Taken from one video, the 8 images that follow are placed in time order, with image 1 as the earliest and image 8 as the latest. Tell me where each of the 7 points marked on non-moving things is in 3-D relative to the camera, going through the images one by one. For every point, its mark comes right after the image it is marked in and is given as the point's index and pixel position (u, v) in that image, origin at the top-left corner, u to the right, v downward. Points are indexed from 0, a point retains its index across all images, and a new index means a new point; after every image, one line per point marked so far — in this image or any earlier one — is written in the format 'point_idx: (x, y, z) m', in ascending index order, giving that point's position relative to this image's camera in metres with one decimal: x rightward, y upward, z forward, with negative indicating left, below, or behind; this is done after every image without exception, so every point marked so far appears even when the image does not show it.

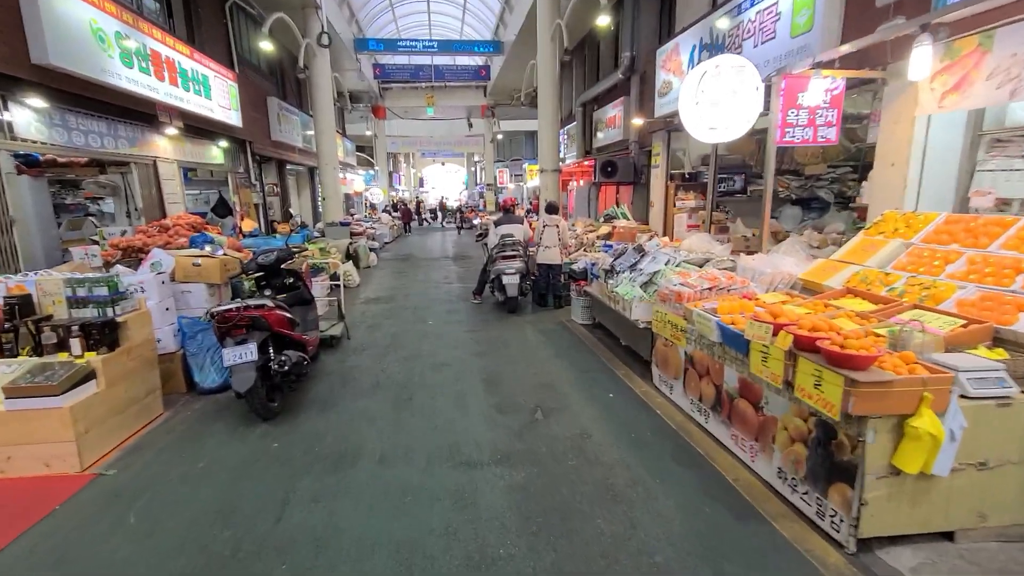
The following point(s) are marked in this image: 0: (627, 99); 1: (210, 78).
0: (+2.6, +4.3, +11.4) m
1: (-4.9, +3.4, +8.2) m
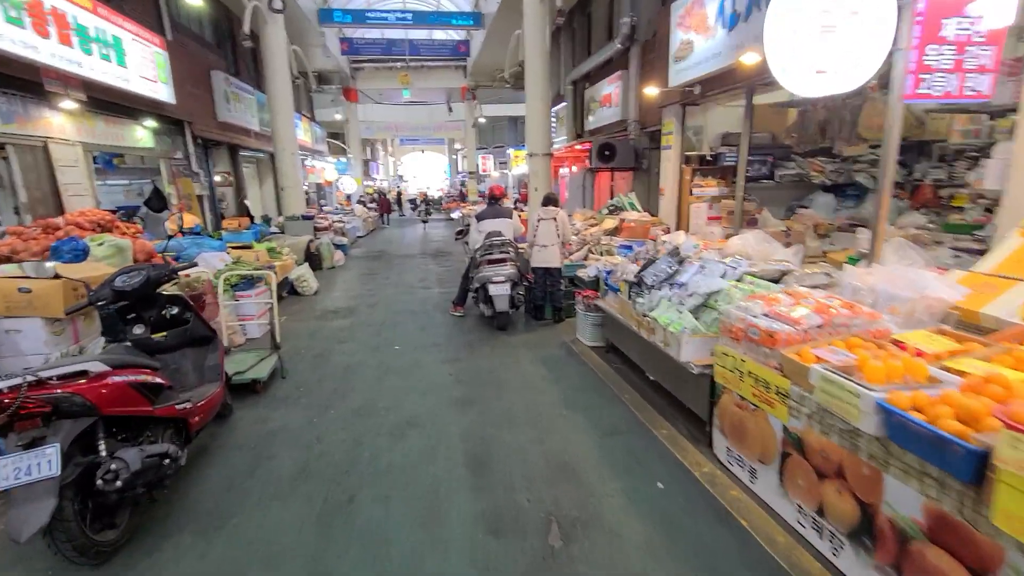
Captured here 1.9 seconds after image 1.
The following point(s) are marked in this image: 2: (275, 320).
0: (+2.3, +4.3, +10.0) m
1: (-5.1, +3.3, +6.6) m
2: (-2.0, -0.3, +4.1) m
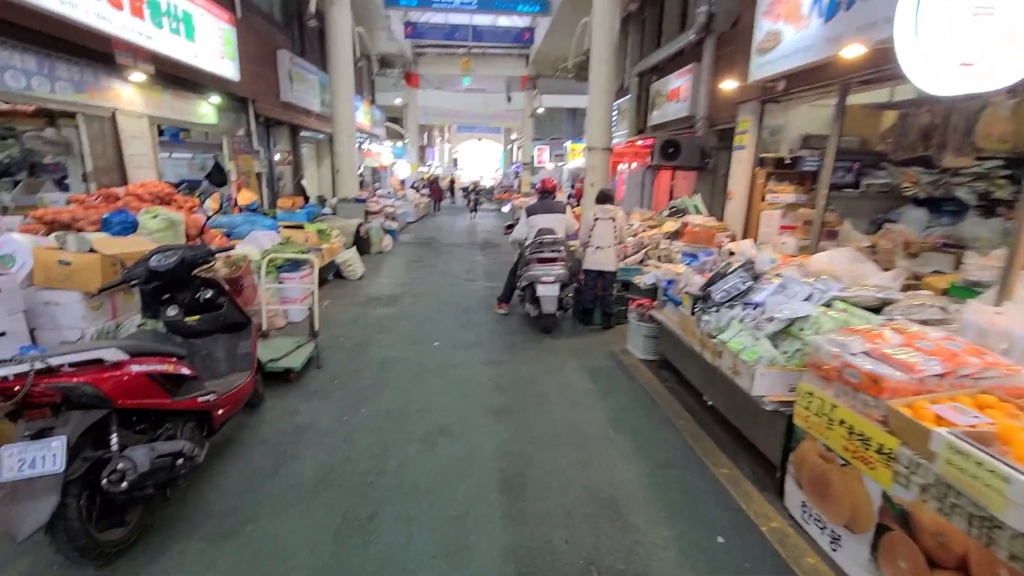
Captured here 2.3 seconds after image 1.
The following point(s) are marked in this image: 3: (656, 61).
0: (+3.5, +4.2, +9.4) m
1: (-4.2, +3.6, +6.7) m
2: (-1.6, -0.1, +4.0) m
3: (+3.3, +5.2, +11.4) m
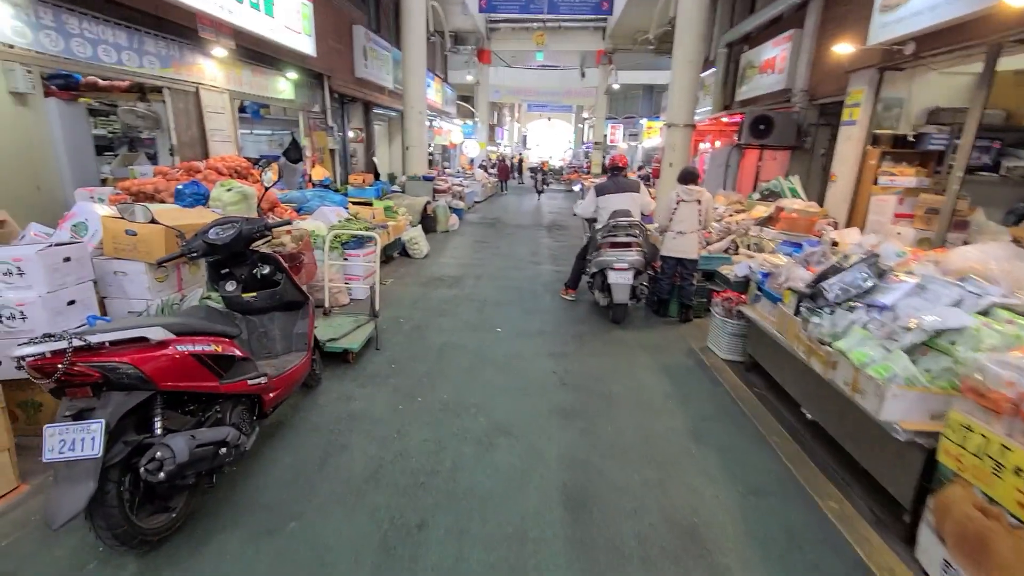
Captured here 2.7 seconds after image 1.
0: (+4.8, +4.3, +8.5) m
1: (-3.2, +4.0, +6.8) m
2: (-1.1, 0.0, +3.9) m
3: (+4.9, +5.4, +10.4) m
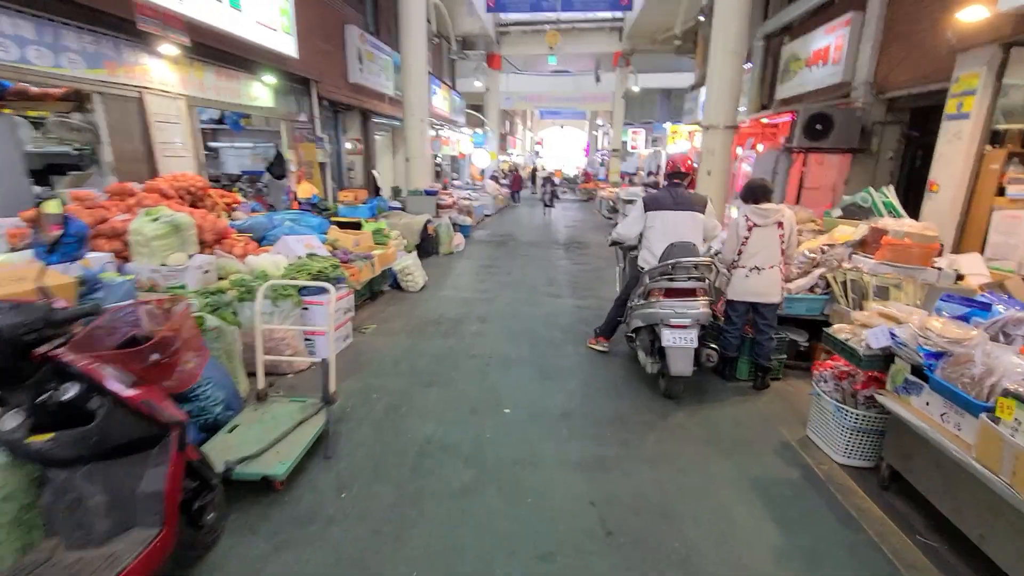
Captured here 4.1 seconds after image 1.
0: (+5.0, +3.9, +7.2) m
1: (-3.1, +3.5, +5.8) m
2: (-1.0, -0.4, +2.8) m
3: (+5.1, +5.0, +9.2) m
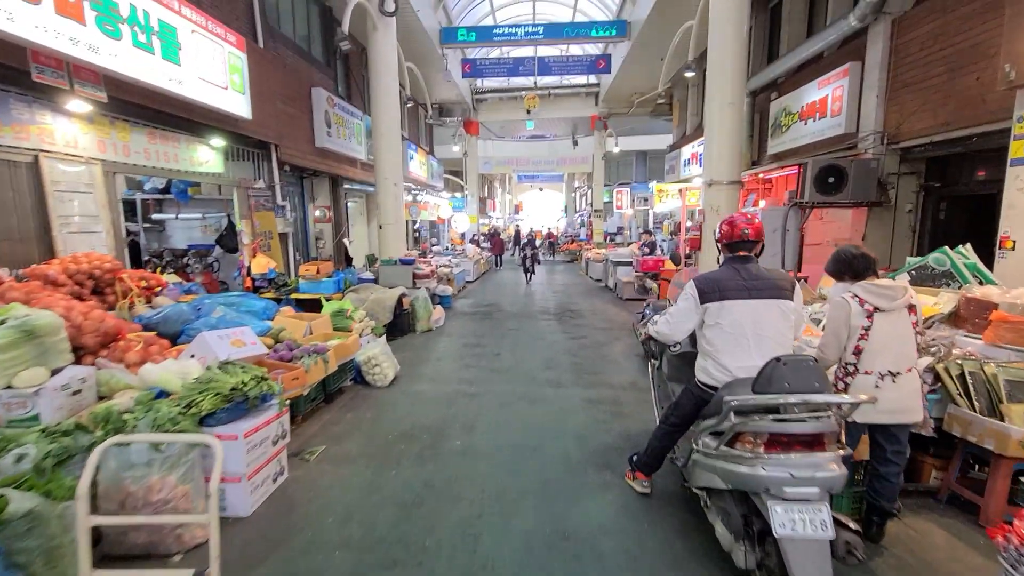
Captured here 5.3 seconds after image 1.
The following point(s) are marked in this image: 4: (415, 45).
0: (+4.7, +3.0, +6.8) m
1: (-3.3, +2.6, +5.0) m
2: (-0.9, -0.9, +1.7) m
3: (+4.7, +3.8, +8.9) m
4: (-2.3, +5.7, +11.7) m
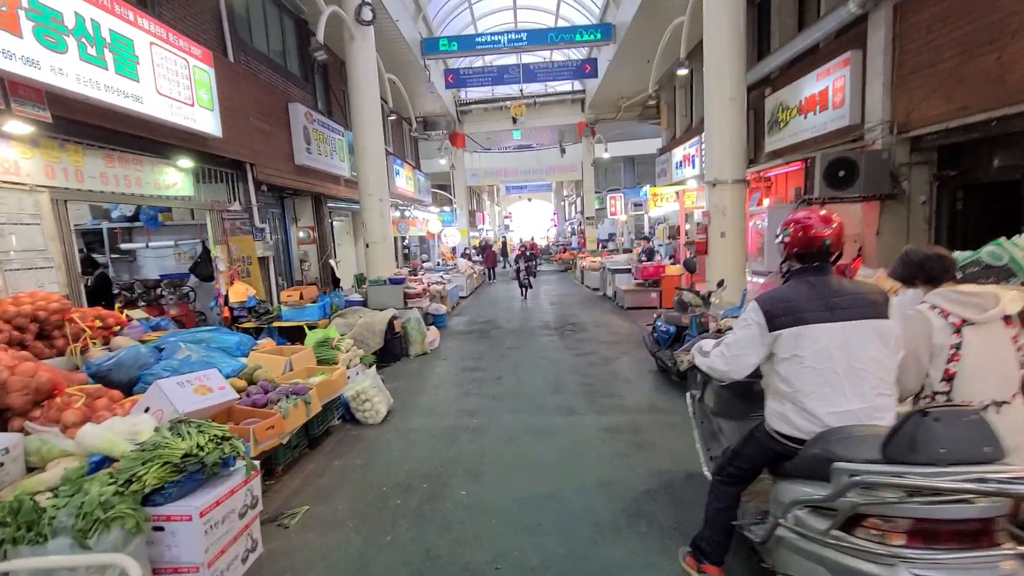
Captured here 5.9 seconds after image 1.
0: (+4.5, +3.0, +6.5) m
1: (-3.4, +2.2, +4.6) m
2: (-0.8, -1.0, +1.2) m
3: (+4.5, +3.8, +8.6) m
4: (-2.6, +5.2, +11.4) m
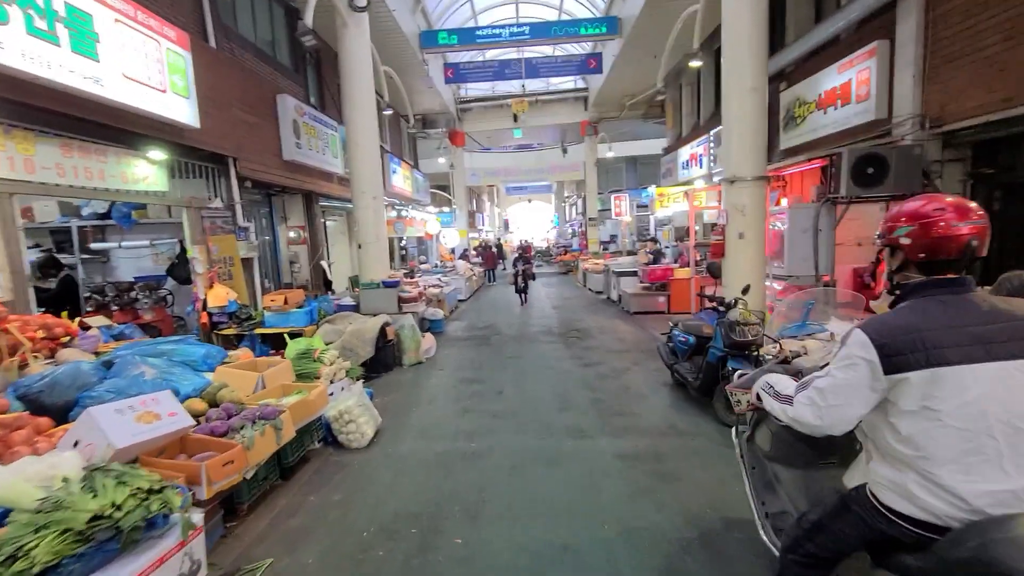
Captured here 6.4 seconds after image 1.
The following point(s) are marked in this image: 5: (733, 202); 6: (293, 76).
0: (+4.6, +2.9, +6.1) m
1: (-3.4, +2.2, +4.1) m
2: (-0.8, -1.1, +0.7) m
3: (+4.5, +3.7, +8.1) m
4: (-2.6, +5.2, +10.9) m
5: (+2.6, +1.0, +5.9) m
6: (-3.7, +3.6, +8.5) m
